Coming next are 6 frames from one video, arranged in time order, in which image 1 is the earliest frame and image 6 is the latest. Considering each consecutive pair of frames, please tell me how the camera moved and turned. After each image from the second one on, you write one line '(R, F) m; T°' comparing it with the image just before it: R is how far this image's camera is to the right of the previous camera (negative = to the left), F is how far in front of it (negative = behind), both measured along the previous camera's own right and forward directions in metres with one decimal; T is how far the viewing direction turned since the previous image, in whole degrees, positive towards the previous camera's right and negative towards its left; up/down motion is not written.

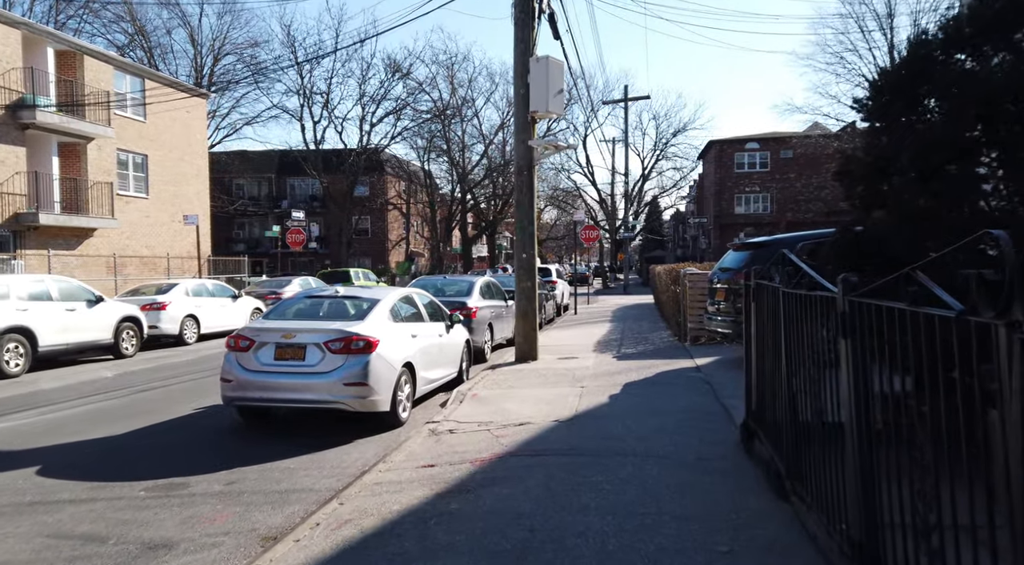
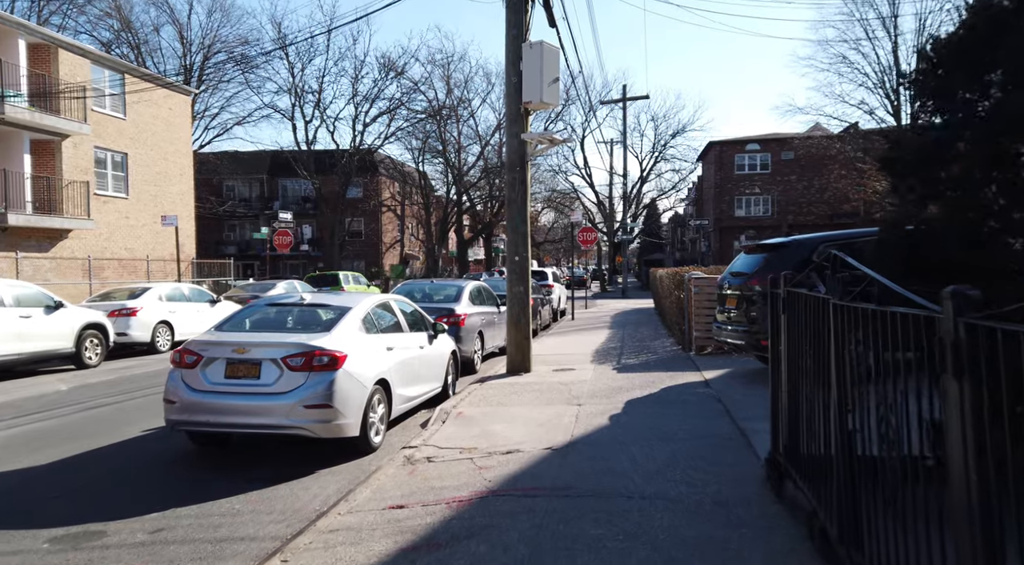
(+0.1, +1.0) m; 0°
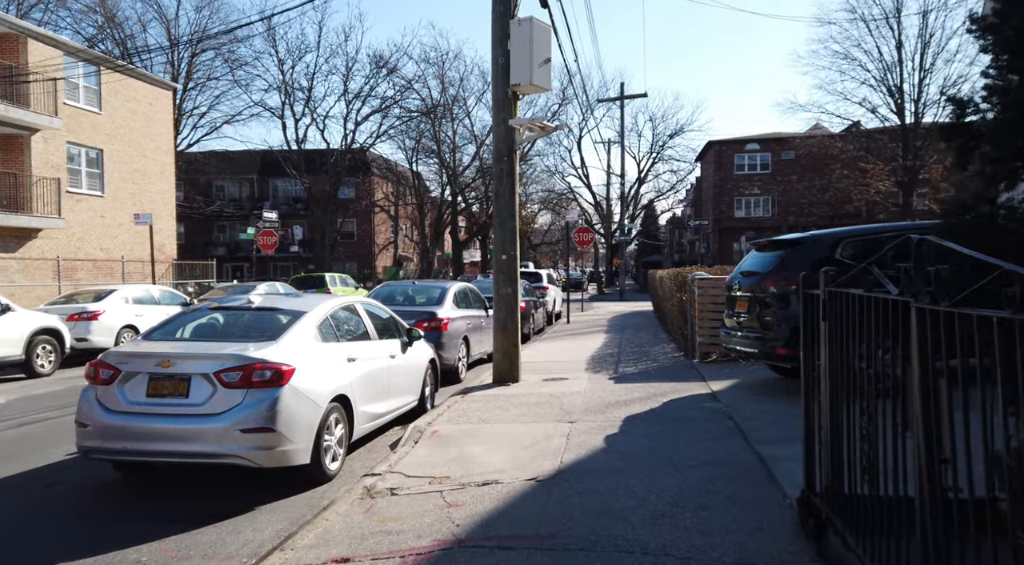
(+0.2, +1.0) m; 0°
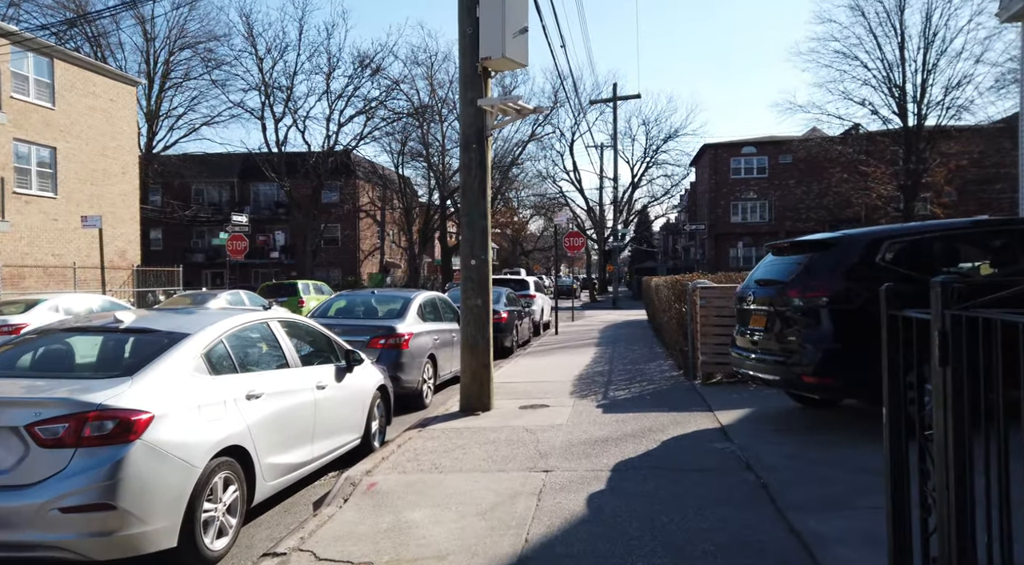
(+0.3, +1.6) m; 0°
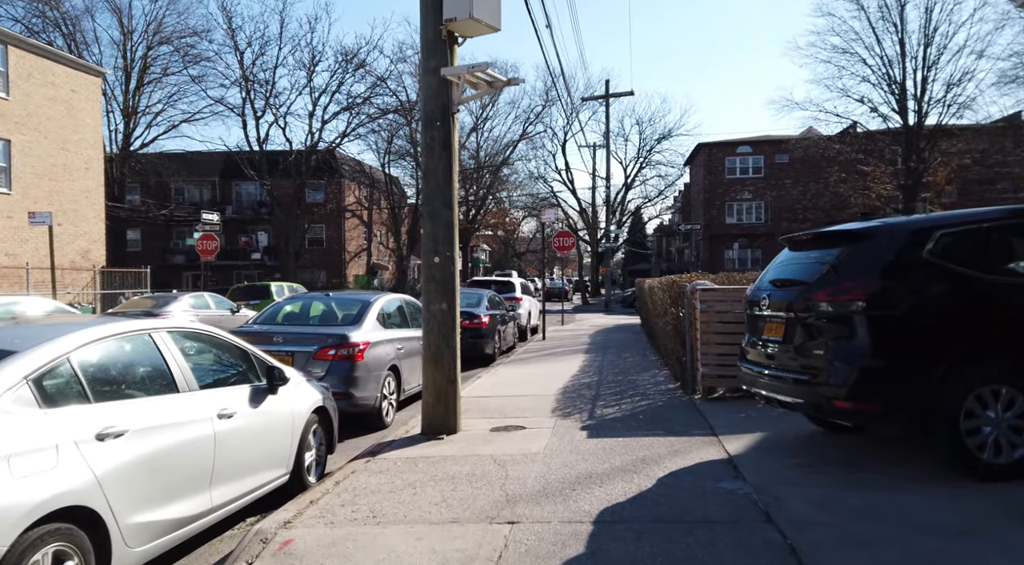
(+0.2, +1.3) m; +1°
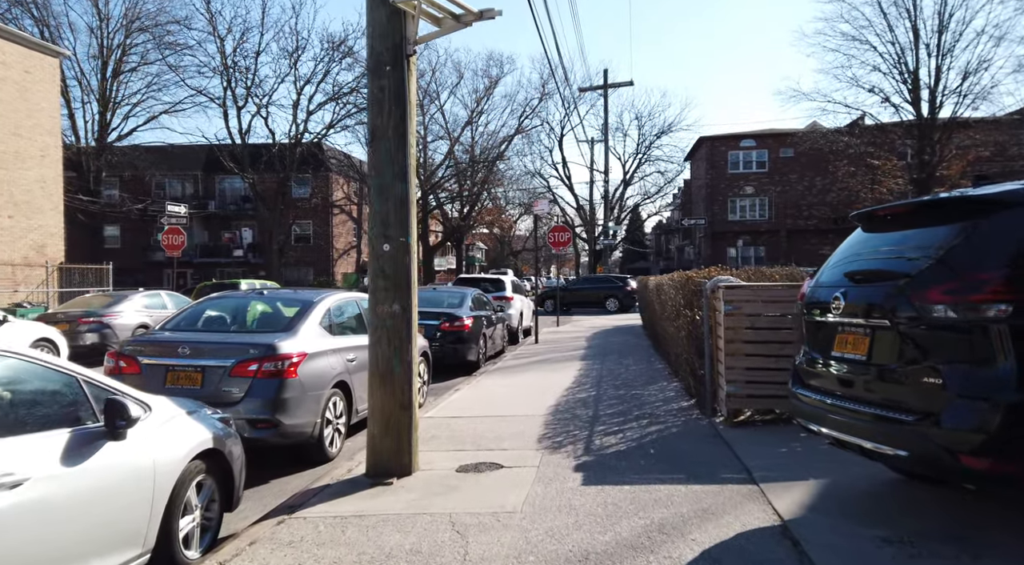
(+0.2, +1.7) m; 0°
